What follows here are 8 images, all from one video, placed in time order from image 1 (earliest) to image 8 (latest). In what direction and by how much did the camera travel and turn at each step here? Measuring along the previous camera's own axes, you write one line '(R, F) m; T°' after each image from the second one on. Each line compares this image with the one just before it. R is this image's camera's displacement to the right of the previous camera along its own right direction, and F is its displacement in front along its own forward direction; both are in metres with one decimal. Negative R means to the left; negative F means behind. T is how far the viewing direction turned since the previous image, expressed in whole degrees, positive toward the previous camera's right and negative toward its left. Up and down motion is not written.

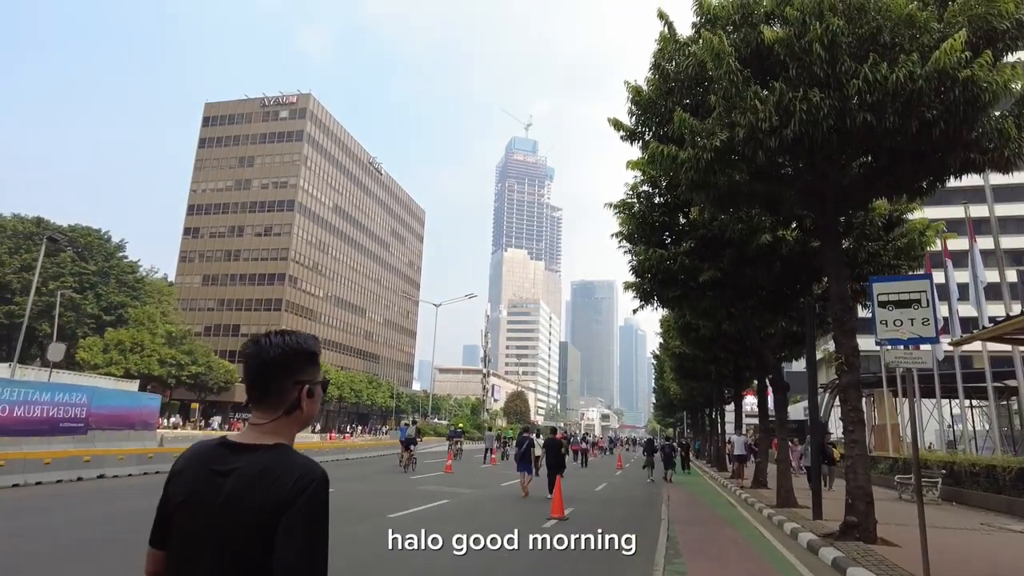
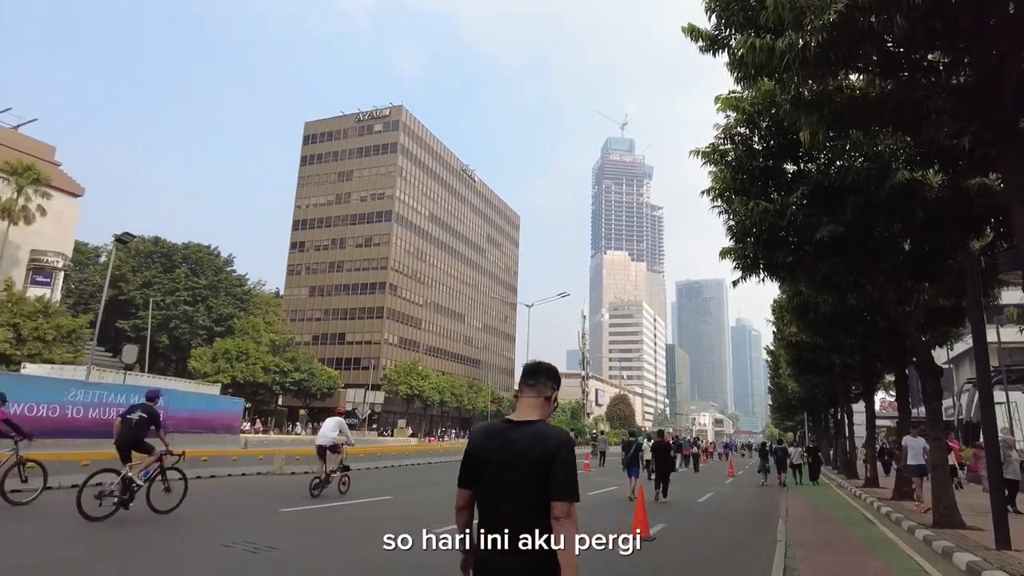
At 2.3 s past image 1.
(+0.7, +2.4) m; -9°
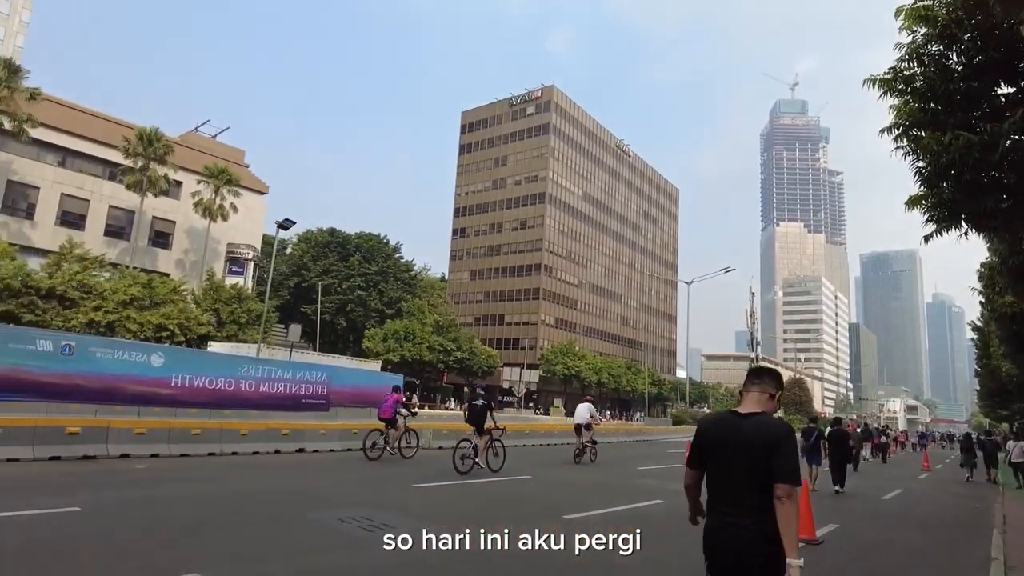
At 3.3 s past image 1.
(+0.4, +1.1) m; -14°
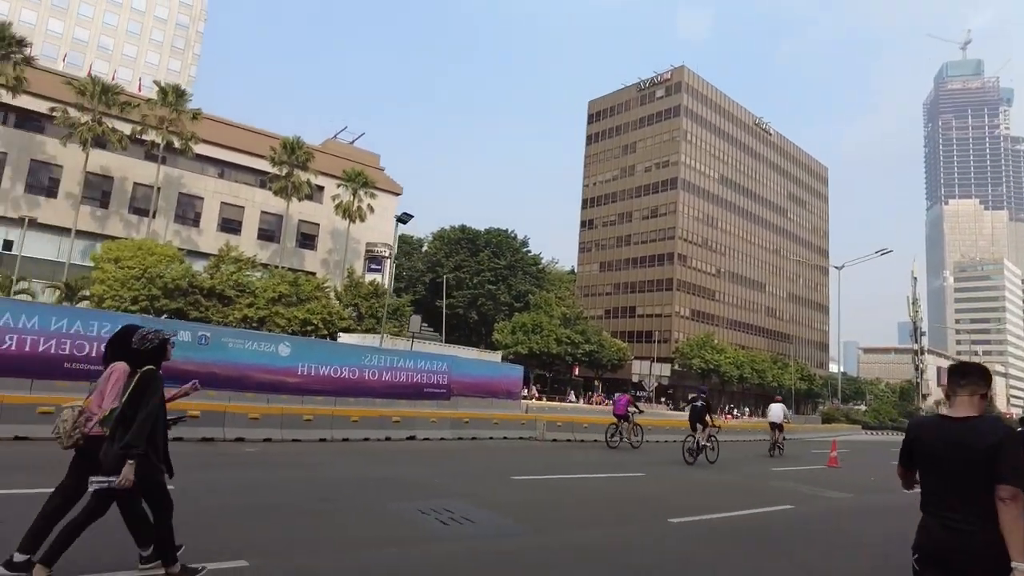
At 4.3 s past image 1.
(+0.6, +0.9) m; -12°
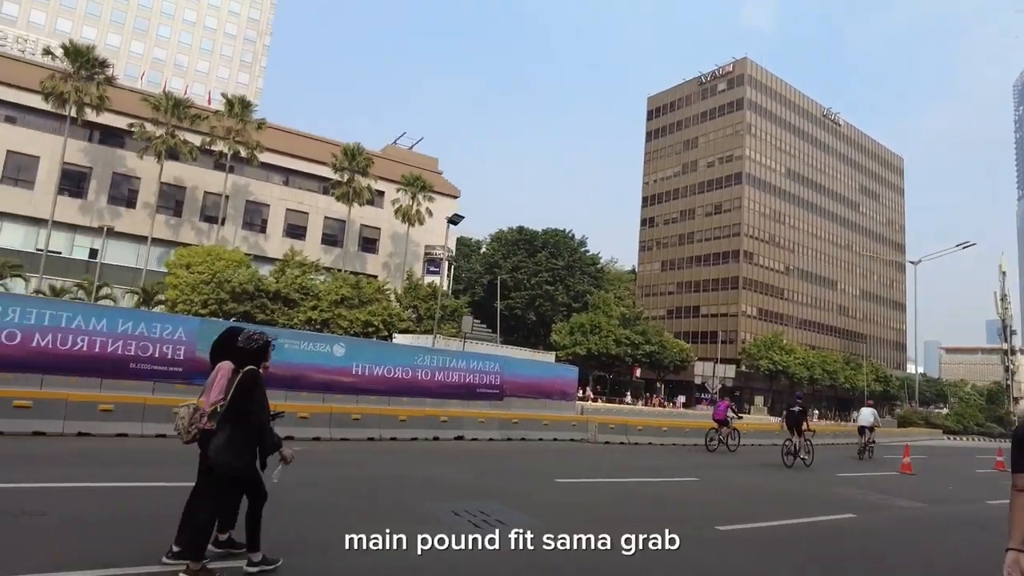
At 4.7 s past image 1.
(+0.3, +0.2) m; -5°
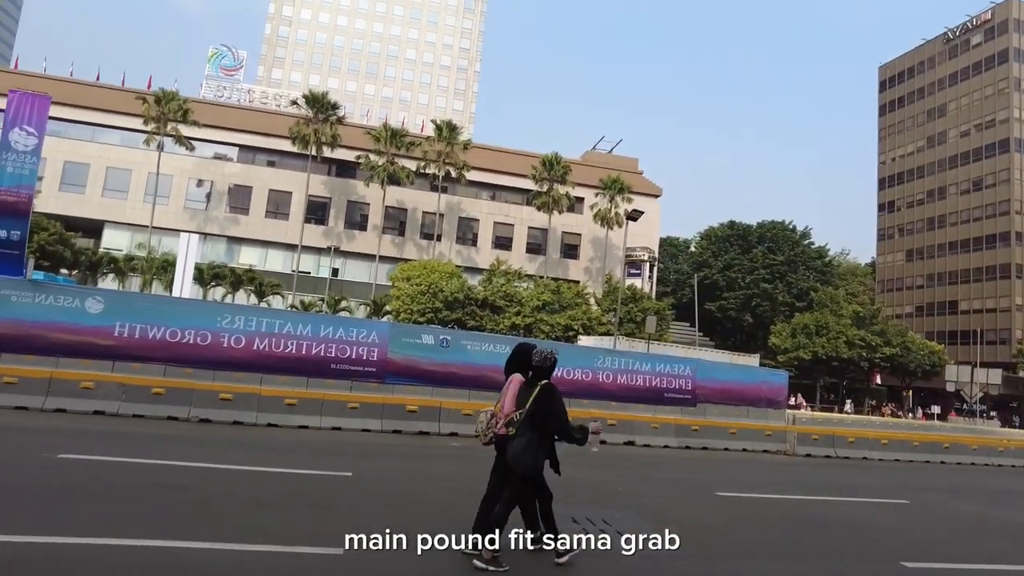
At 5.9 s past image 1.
(+1.1, +0.8) m; -19°
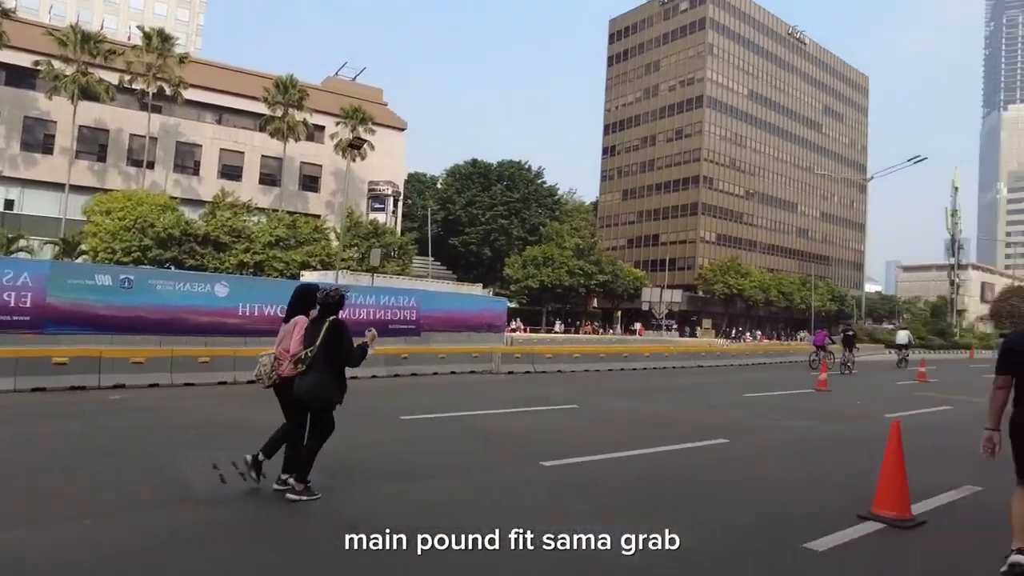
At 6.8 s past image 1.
(+1.2, +0.2) m; +21°
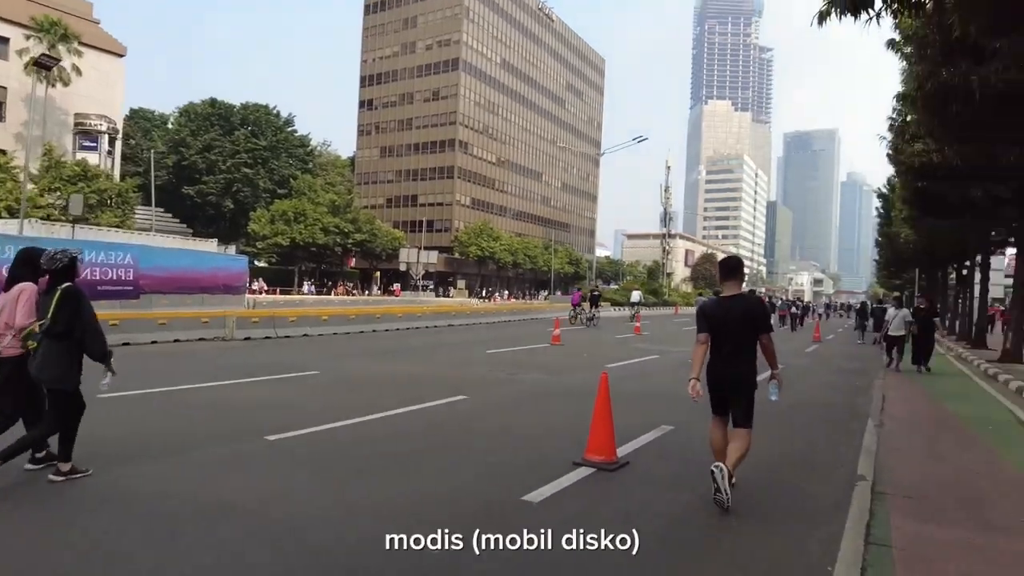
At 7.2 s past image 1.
(+0.2, +0.2) m; +21°
